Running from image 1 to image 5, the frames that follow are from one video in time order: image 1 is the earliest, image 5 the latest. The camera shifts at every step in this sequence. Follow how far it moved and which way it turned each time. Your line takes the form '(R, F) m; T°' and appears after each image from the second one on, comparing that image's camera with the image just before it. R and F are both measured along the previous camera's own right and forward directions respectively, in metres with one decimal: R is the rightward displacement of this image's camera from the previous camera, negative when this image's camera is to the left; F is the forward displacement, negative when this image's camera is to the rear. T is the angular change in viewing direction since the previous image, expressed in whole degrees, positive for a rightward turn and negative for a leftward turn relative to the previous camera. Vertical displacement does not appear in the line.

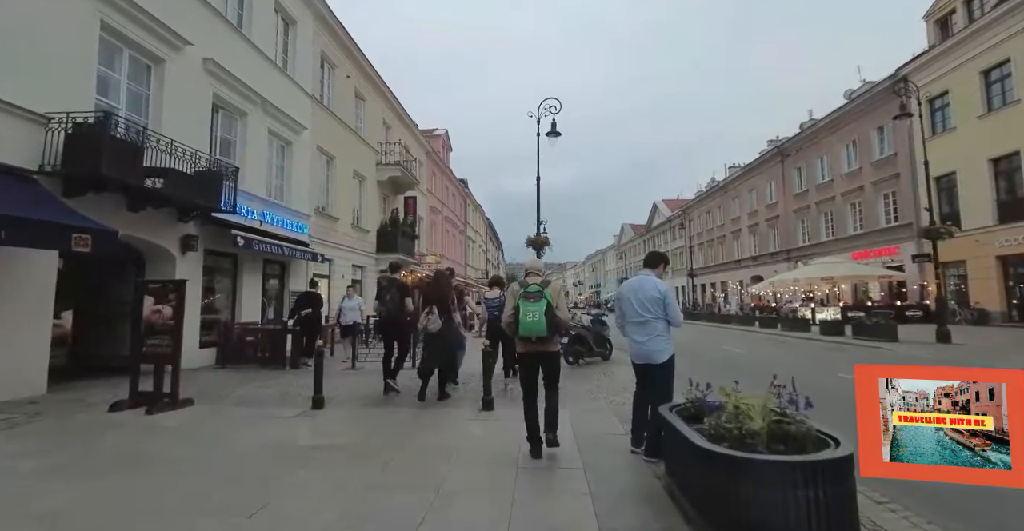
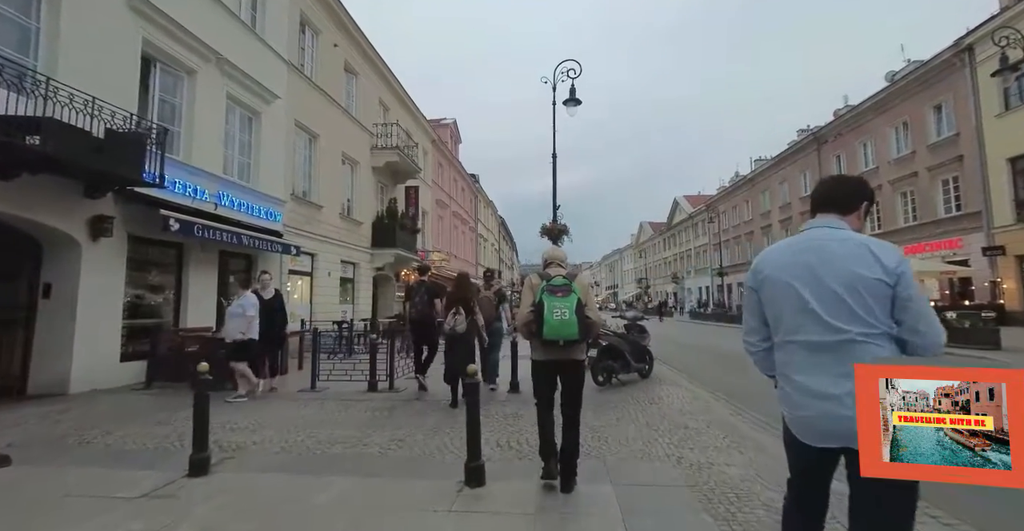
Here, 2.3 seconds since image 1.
(+0.1, +2.5) m; -2°
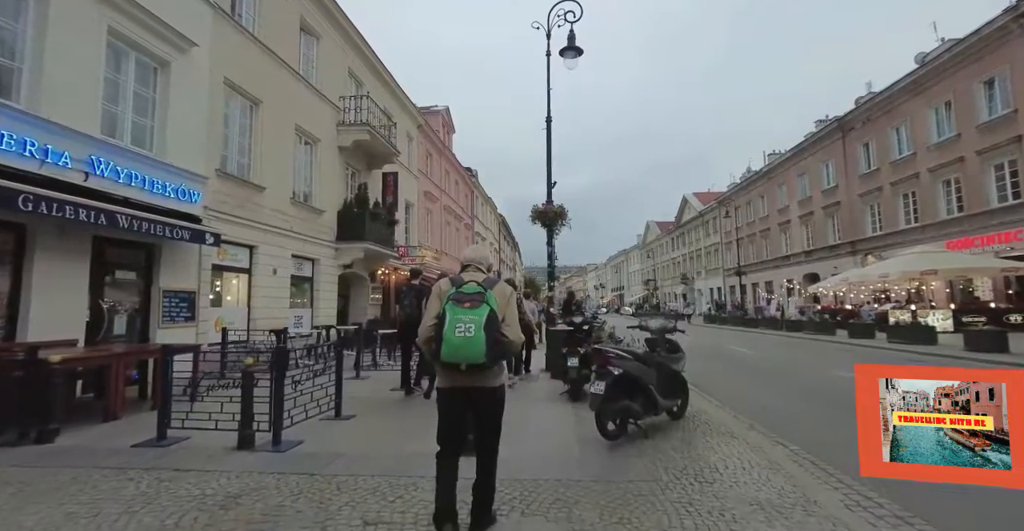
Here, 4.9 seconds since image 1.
(+0.5, +2.9) m; -1°
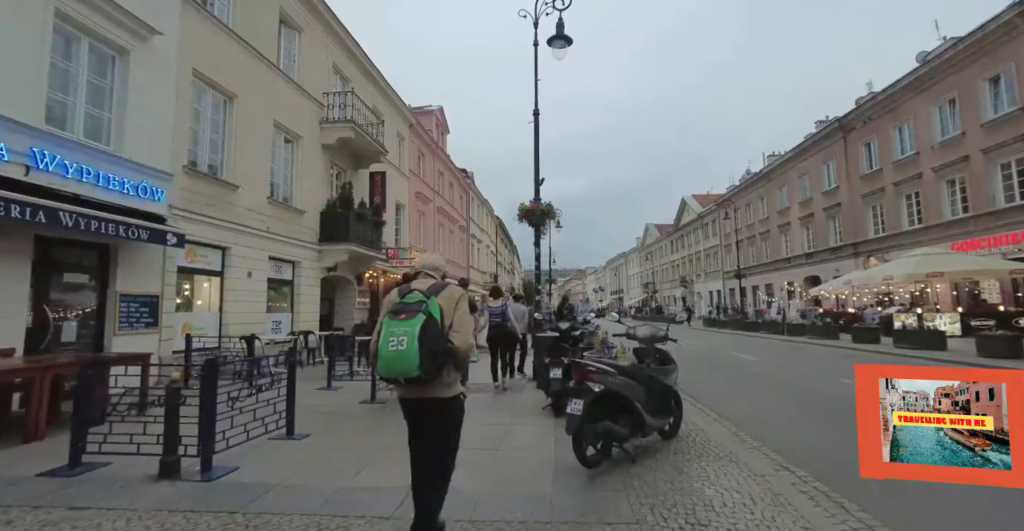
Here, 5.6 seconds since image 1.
(+0.3, +0.6) m; 0°
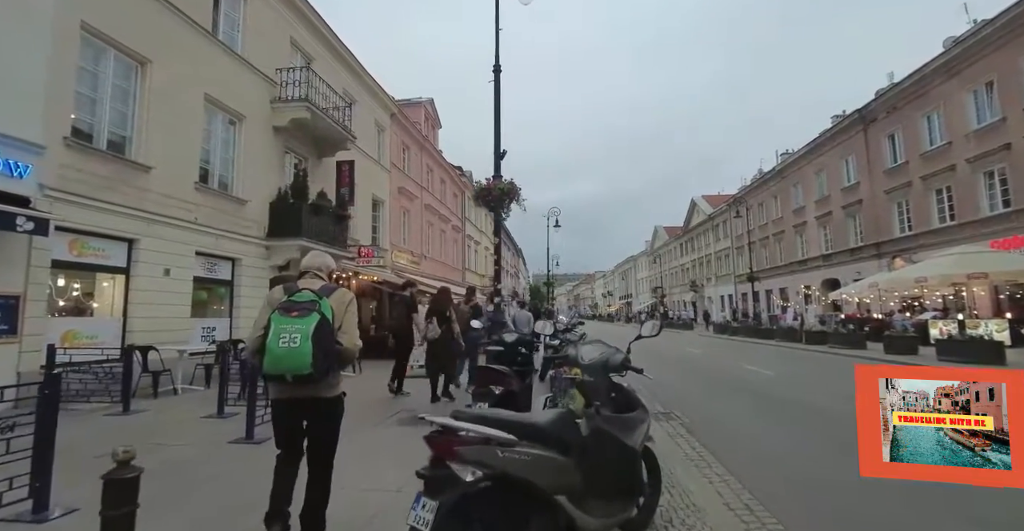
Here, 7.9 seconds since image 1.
(+0.9, +2.1) m; -1°
